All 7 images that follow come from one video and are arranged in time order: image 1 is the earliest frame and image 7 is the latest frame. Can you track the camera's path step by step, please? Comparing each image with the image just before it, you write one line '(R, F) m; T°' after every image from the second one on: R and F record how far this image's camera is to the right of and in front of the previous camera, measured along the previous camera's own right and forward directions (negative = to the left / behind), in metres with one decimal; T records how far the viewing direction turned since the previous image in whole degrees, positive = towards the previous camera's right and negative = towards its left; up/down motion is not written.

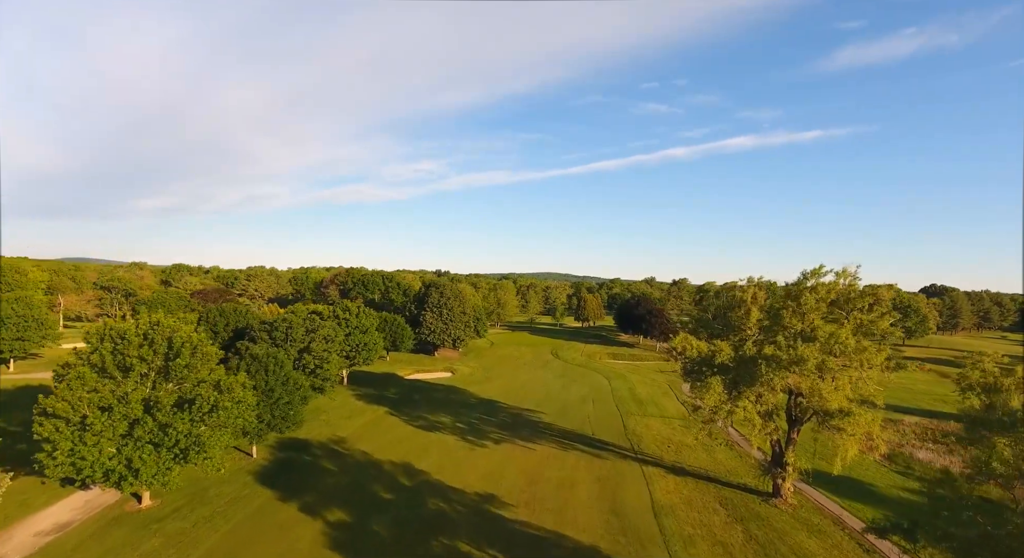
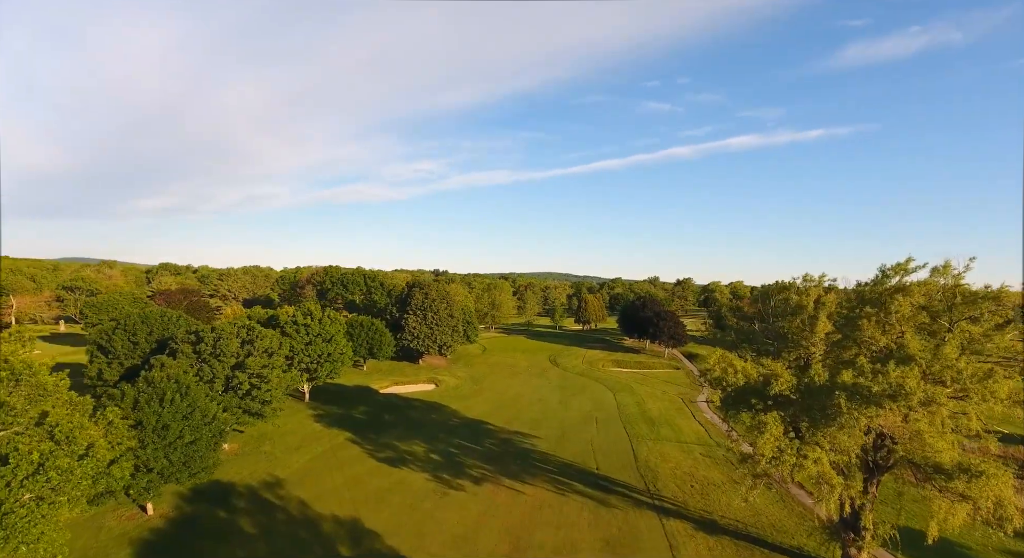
(+1.0, +9.1) m; 0°
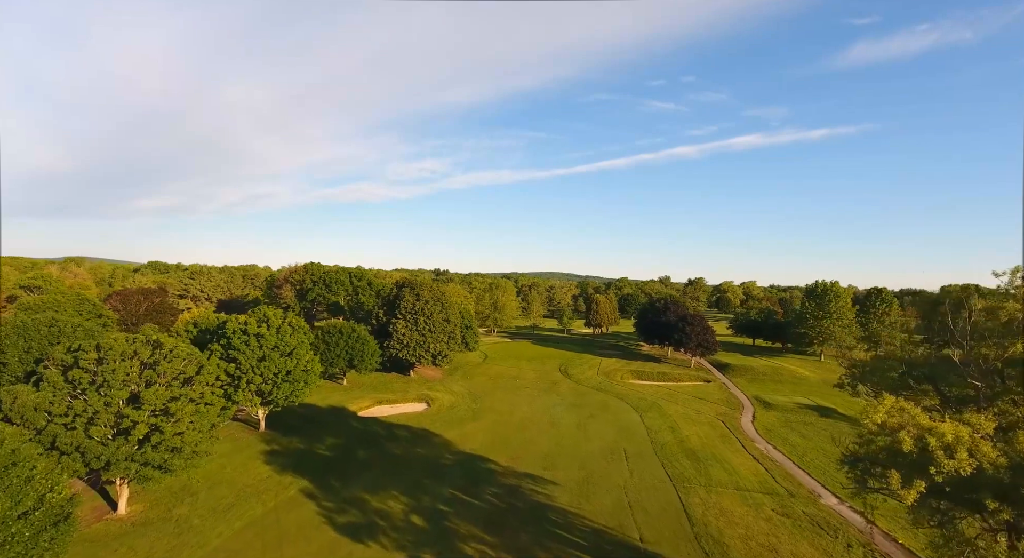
(-0.6, +11.1) m; 0°
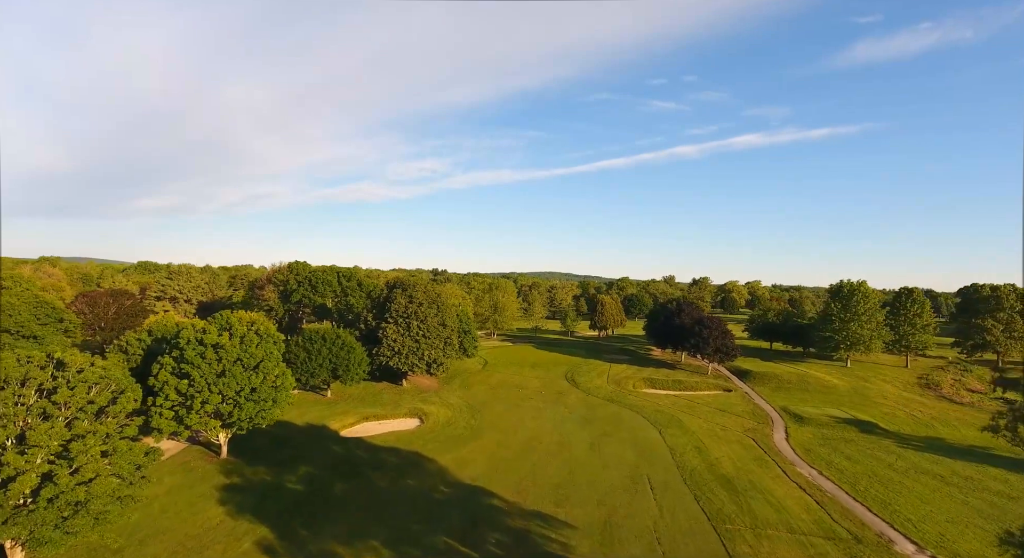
(-0.3, +6.4) m; 0°
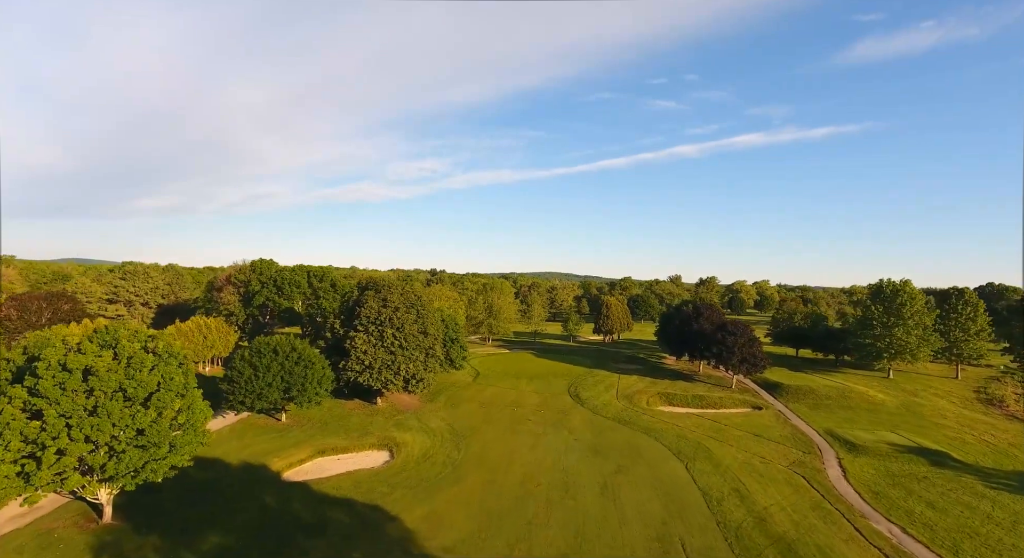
(+0.7, +9.8) m; 0°
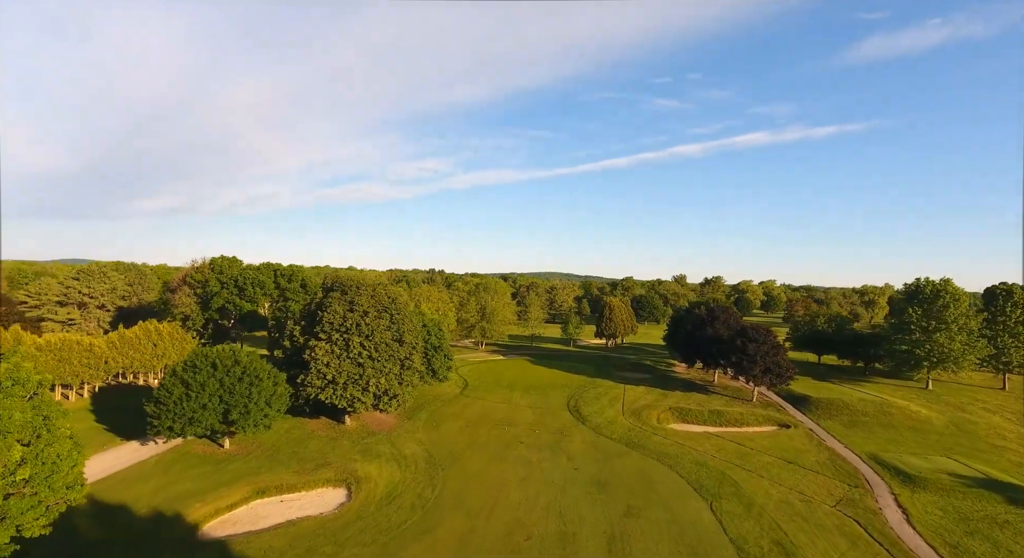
(+0.9, +7.7) m; 0°
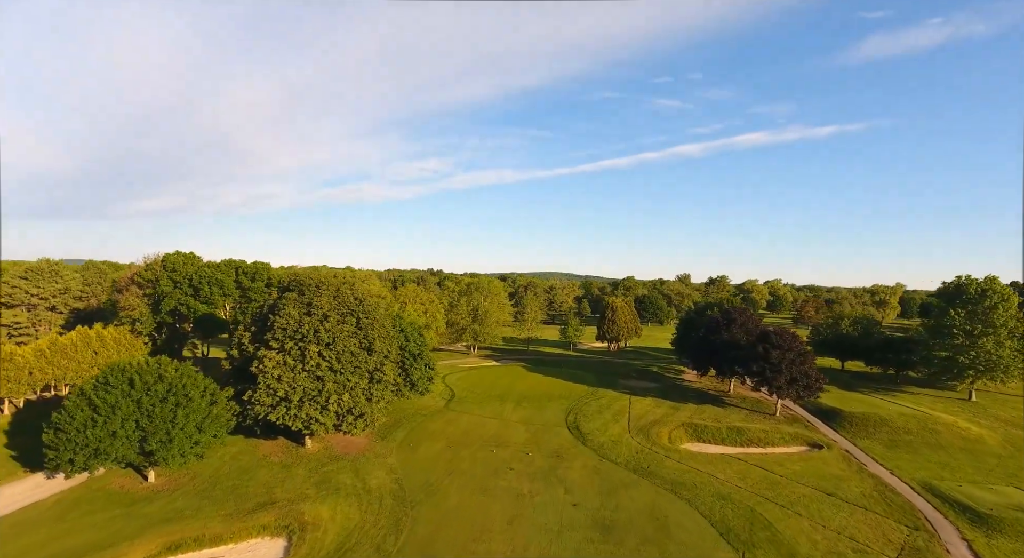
(+0.9, +6.9) m; 0°
